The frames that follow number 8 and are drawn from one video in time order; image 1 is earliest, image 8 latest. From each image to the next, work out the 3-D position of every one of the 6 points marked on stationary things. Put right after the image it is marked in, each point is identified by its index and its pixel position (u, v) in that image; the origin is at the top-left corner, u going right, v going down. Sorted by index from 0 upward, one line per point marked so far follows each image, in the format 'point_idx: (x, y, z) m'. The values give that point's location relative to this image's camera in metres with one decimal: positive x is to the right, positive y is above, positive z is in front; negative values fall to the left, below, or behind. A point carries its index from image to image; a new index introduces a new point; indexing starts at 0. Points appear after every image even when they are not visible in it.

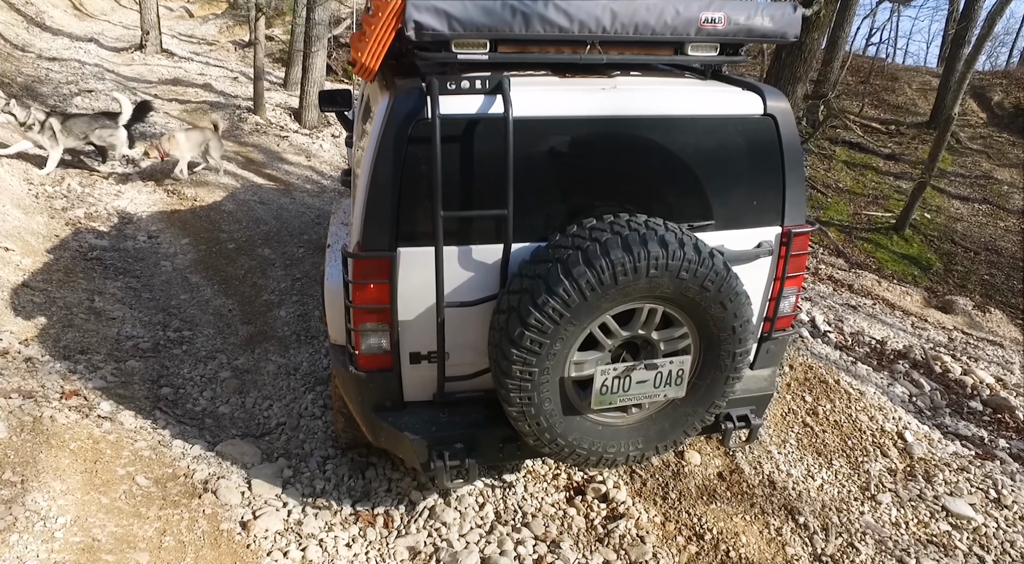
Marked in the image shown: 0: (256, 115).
0: (-4.8, +3.1, +11.1) m
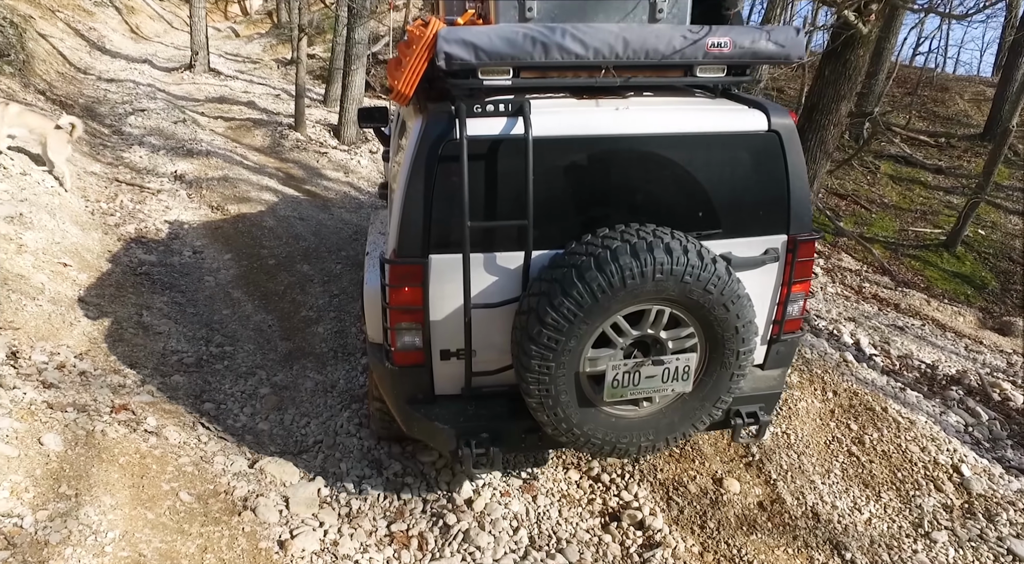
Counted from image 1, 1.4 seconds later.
0: (-4.1, +2.8, +11.4) m
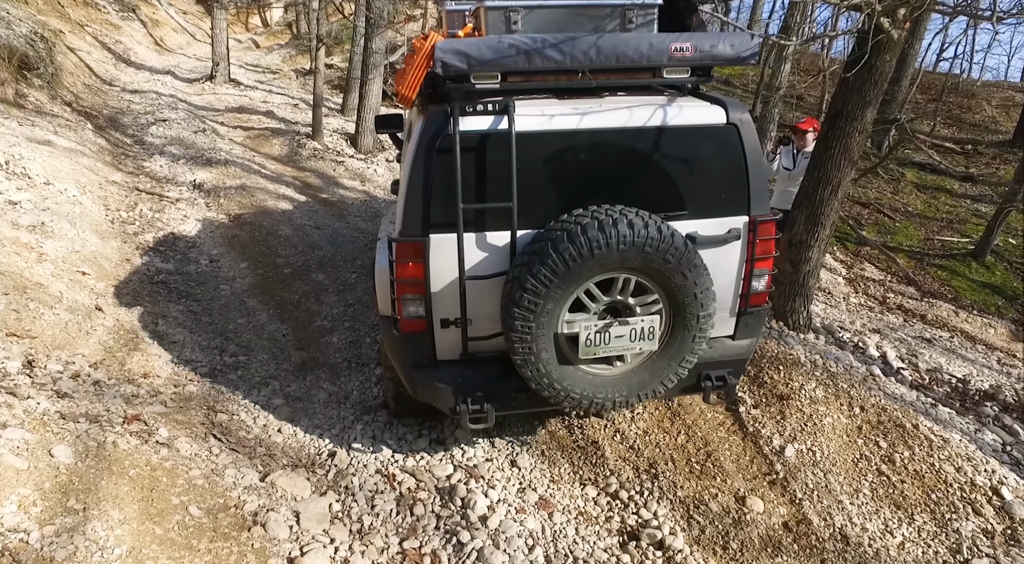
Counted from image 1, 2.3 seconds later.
0: (-3.8, +2.7, +11.5) m
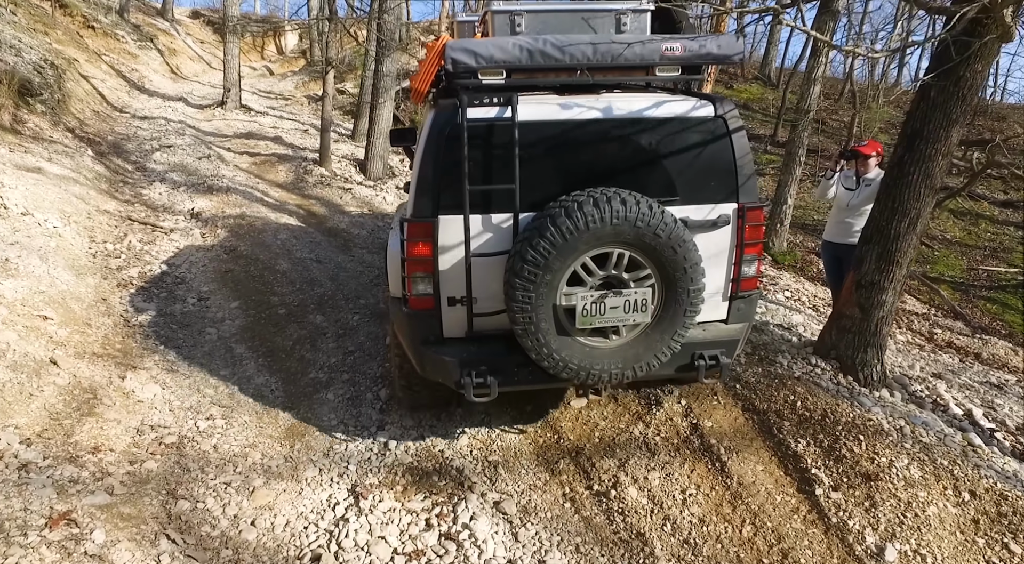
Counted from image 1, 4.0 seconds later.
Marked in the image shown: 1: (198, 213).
0: (-3.5, +2.1, +11.0) m
1: (-4.1, +0.9, +7.9) m
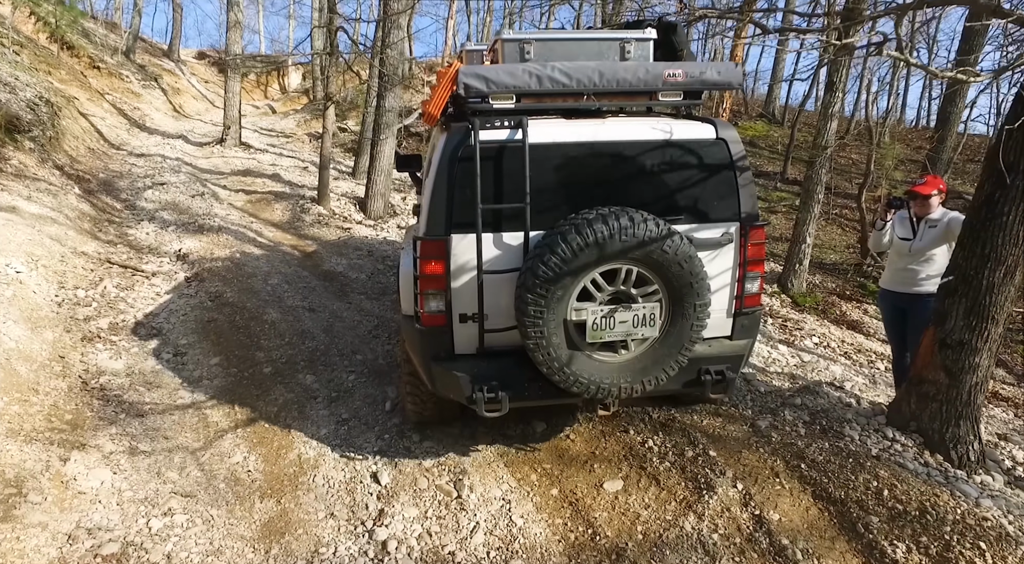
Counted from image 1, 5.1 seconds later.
0: (-3.4, +1.3, +10.5) m
1: (-4.0, +0.3, +7.3) m
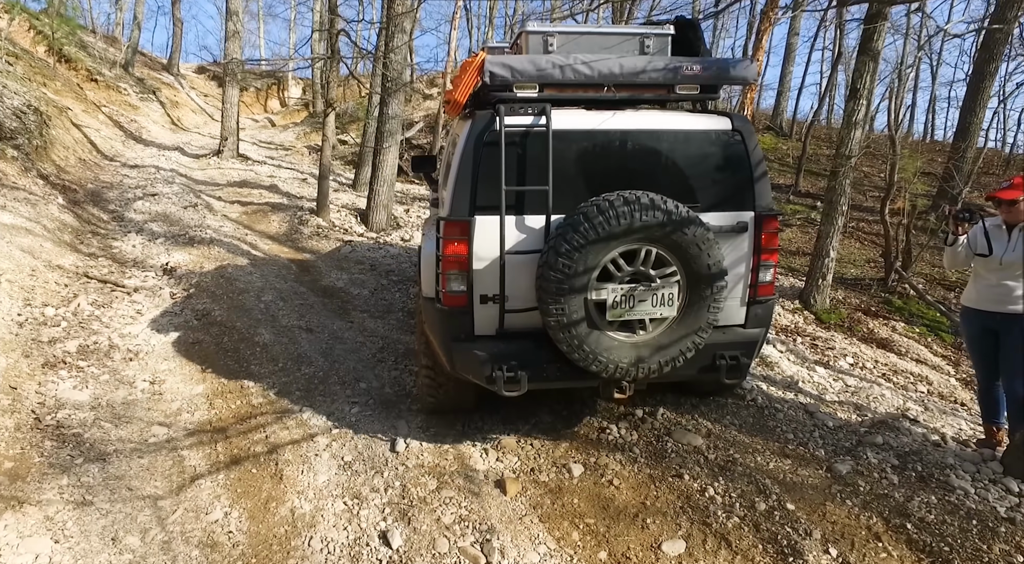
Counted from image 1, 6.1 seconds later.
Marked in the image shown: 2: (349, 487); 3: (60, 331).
0: (-3.2, +1.1, +10.0) m
1: (-3.8, +0.1, +6.7) m
2: (-0.8, -1.1, +3.0) m
3: (-3.5, -0.4, +4.6) m
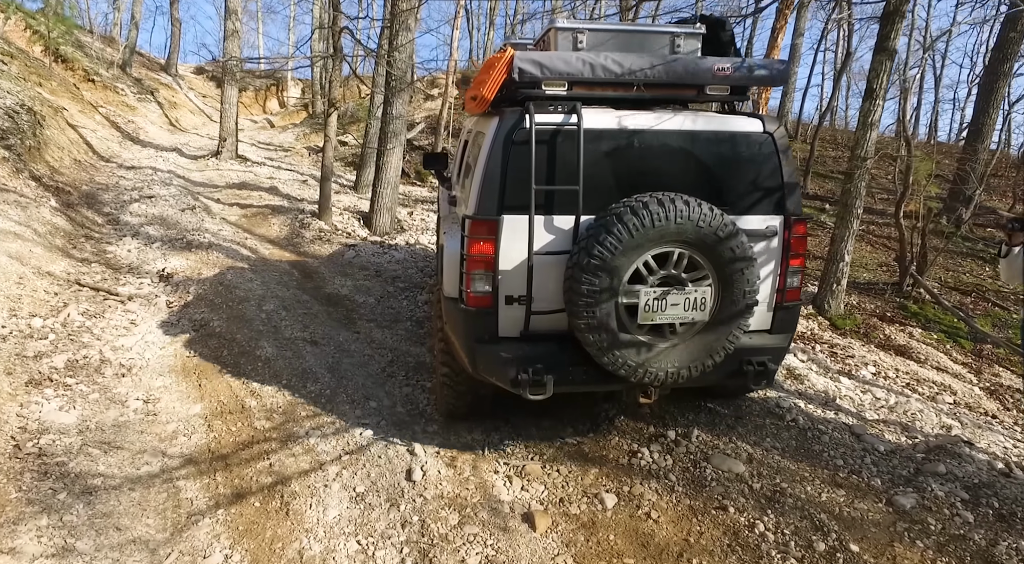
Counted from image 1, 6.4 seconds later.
0: (-3.1, +1.0, +9.7) m
1: (-3.7, +0.1, +6.4) m
2: (-0.7, -1.1, +2.7) m
3: (-3.3, -0.4, +4.3) m
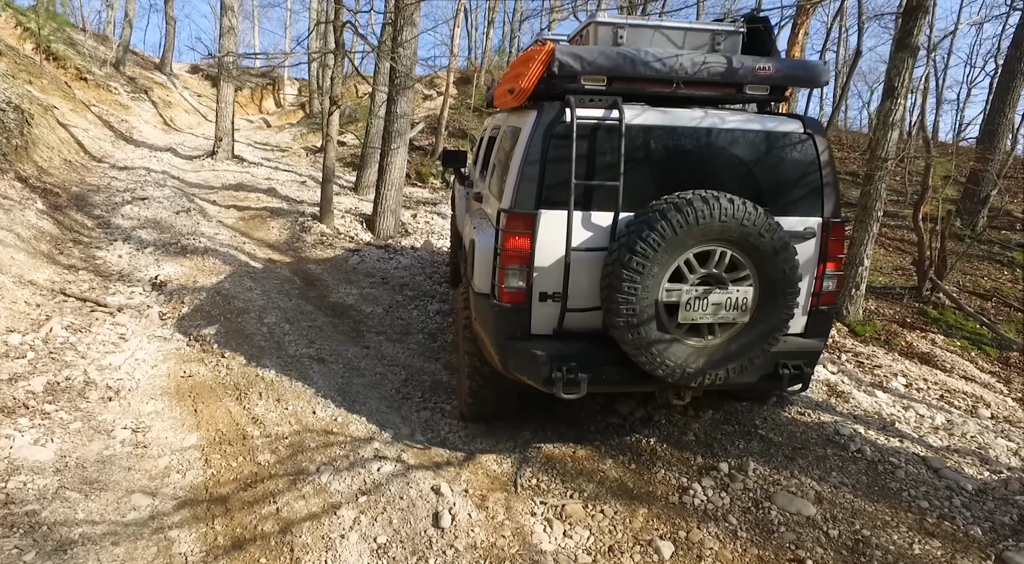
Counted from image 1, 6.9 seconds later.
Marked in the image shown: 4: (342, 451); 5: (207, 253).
0: (-2.9, +0.9, +9.2) m
1: (-3.5, 0.0, +6.0) m
2: (-0.5, -1.2, +2.3) m
3: (-3.1, -0.5, +3.8) m
4: (-0.9, -0.9, +3.3) m
5: (-3.6, +0.3, +7.1) m
